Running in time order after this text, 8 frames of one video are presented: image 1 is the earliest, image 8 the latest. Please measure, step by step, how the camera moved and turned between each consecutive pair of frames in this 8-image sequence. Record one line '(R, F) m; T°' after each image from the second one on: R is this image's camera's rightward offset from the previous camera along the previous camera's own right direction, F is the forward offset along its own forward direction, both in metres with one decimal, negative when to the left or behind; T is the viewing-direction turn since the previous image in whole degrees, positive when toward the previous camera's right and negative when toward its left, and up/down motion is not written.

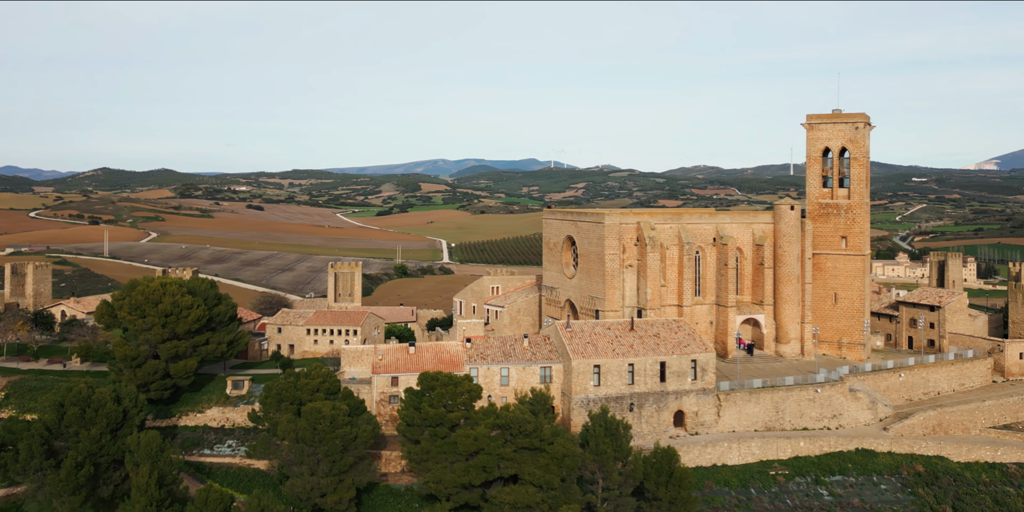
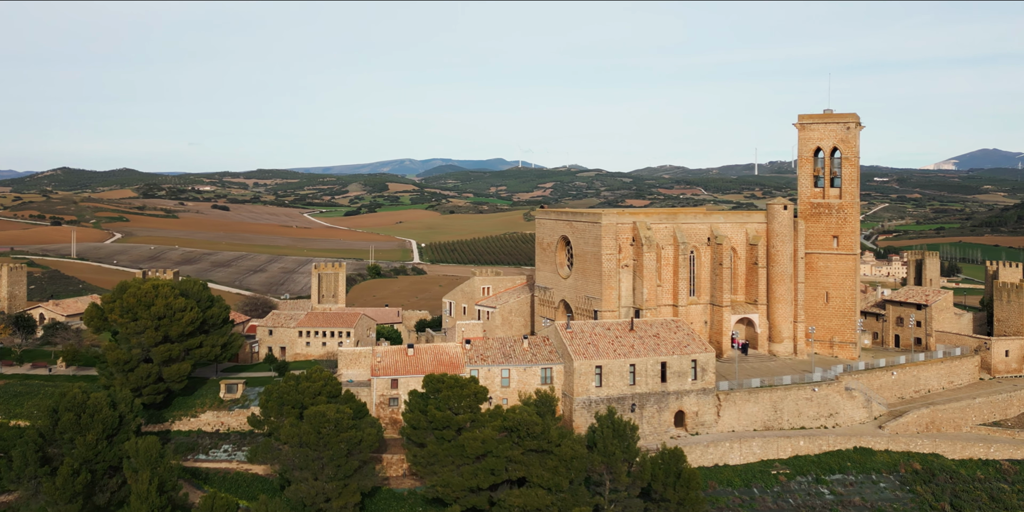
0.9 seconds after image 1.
(-0.9, +0.3) m; +2°
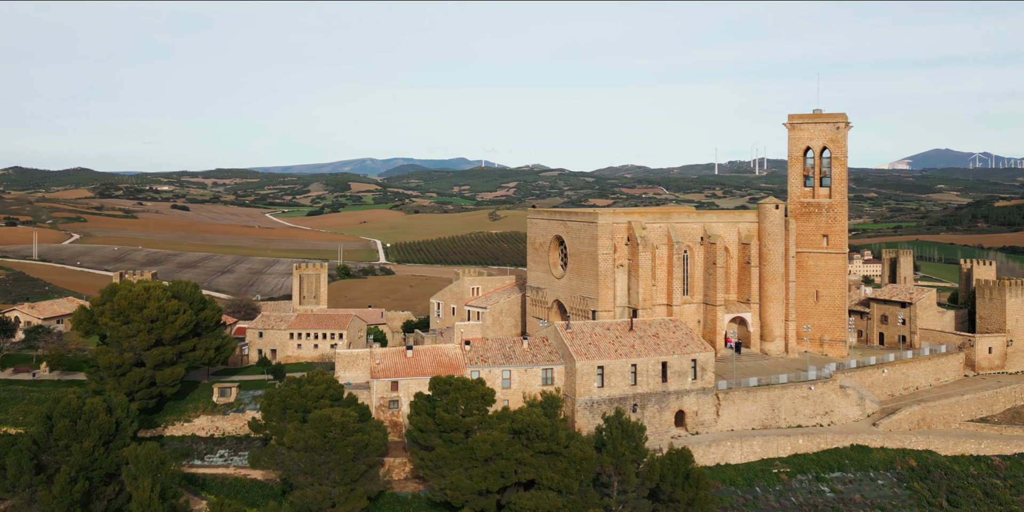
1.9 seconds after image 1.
(-1.0, +0.3) m; +2°
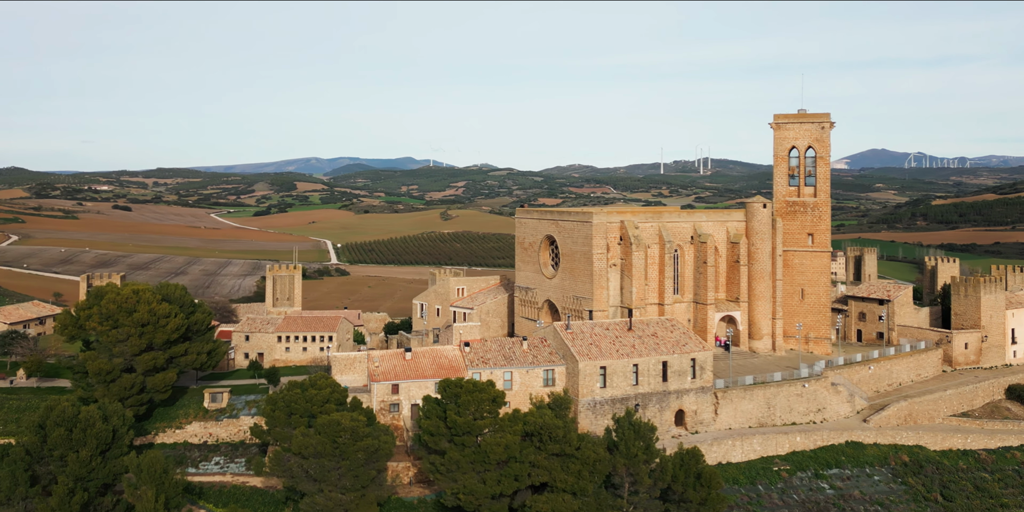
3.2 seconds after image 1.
(-1.4, +0.3) m; +3°
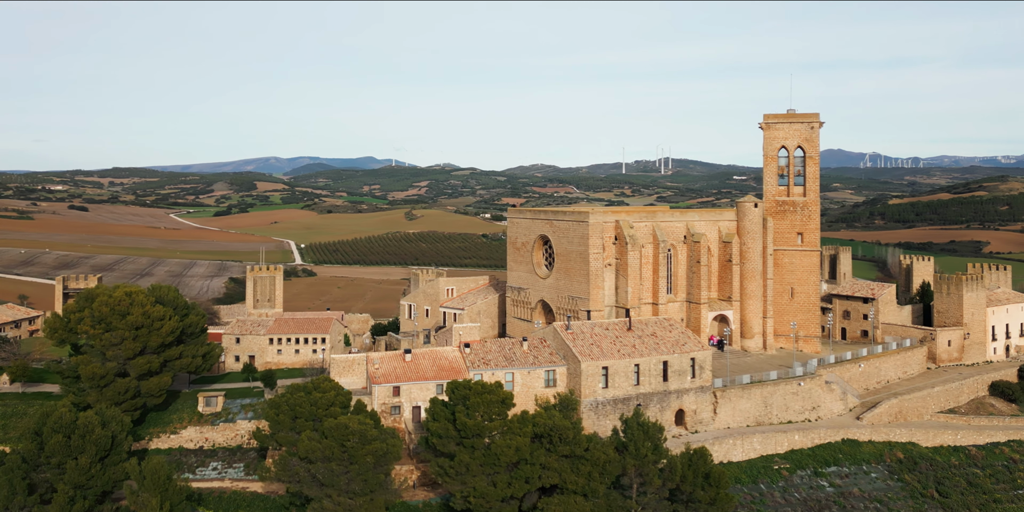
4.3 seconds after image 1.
(-1.0, +0.2) m; +2°
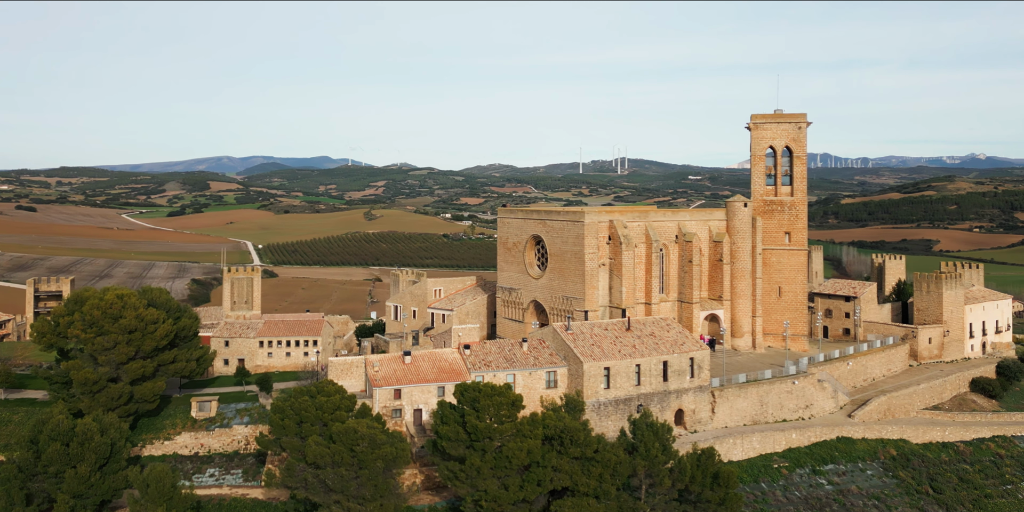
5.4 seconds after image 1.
(-1.1, +0.3) m; +2°
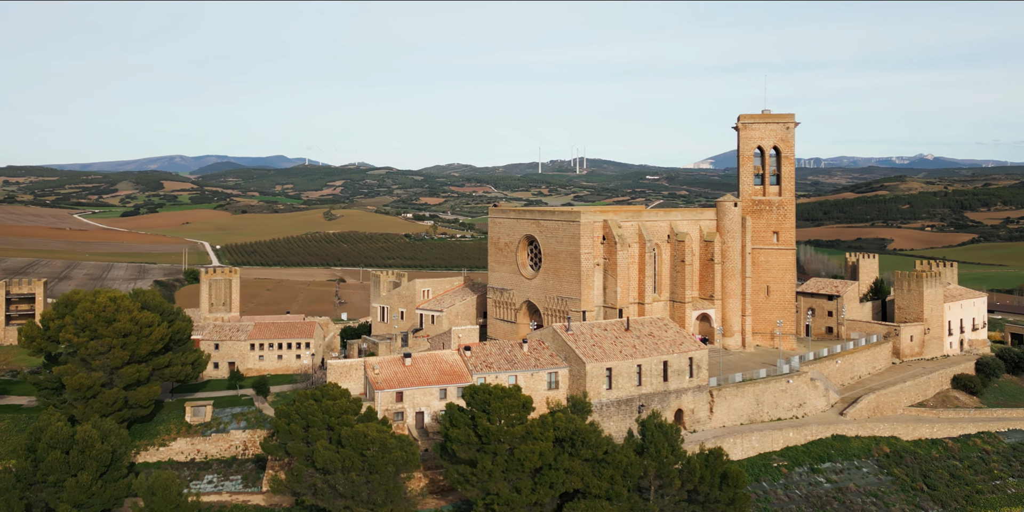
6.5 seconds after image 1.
(-1.1, +0.2) m; +2°
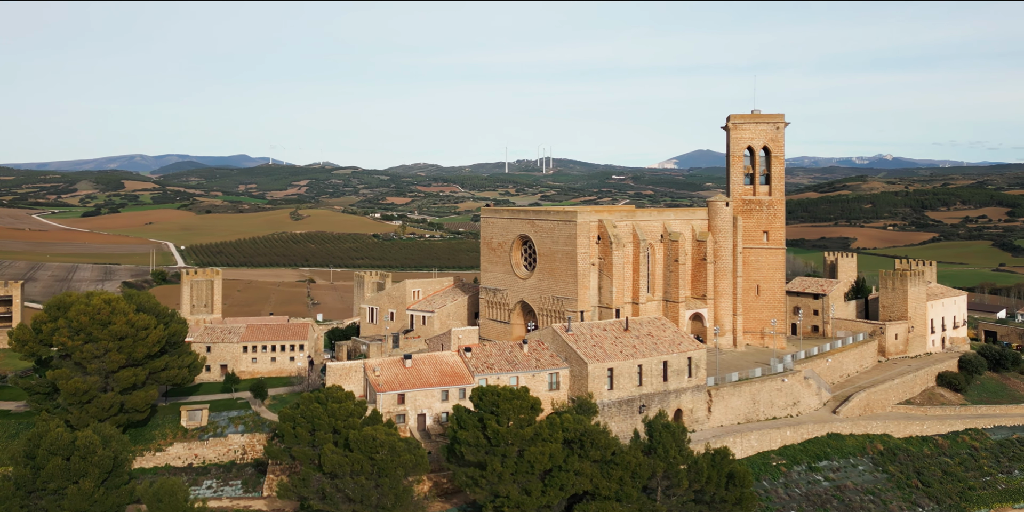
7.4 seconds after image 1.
(-0.9, +0.2) m; +2°
